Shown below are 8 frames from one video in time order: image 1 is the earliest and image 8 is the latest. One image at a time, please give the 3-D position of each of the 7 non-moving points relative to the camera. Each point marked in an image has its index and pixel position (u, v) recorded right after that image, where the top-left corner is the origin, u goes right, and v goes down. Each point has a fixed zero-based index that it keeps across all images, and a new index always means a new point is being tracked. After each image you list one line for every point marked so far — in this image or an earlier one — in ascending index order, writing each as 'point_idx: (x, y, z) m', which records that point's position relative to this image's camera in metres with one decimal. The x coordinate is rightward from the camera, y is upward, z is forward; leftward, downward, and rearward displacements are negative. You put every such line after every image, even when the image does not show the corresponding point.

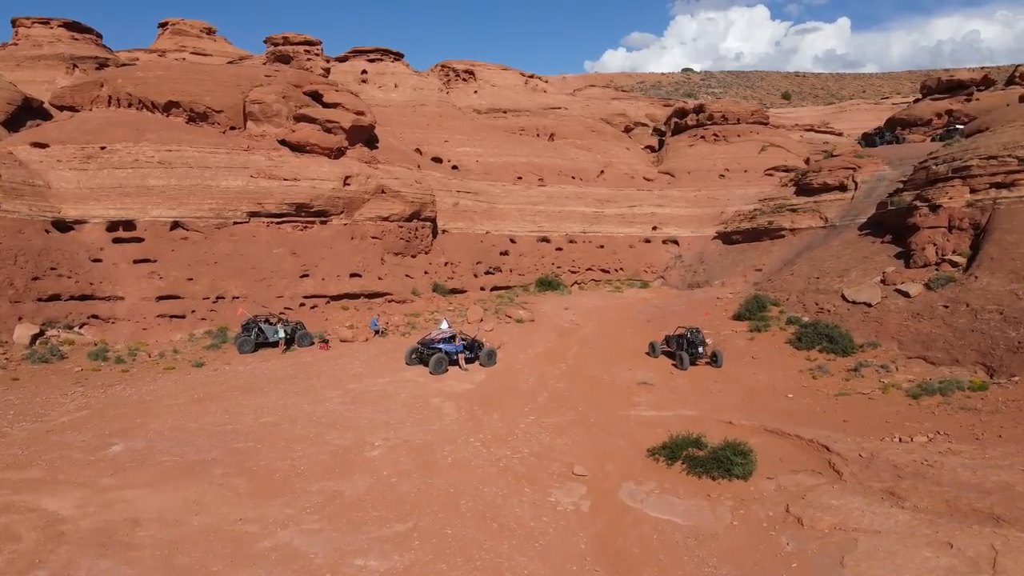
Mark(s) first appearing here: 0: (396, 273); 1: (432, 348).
0: (-3.9, +0.5, +19.6) m
1: (-1.8, -1.4, +13.1) m
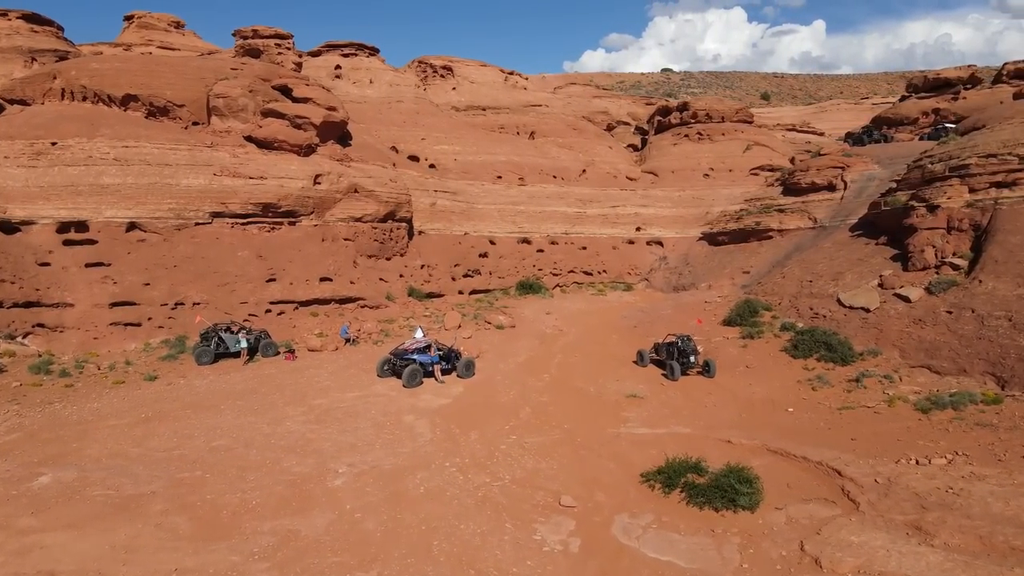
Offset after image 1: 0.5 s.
0: (-4.5, +0.4, +18.6) m
1: (-2.2, -1.5, +12.1) m
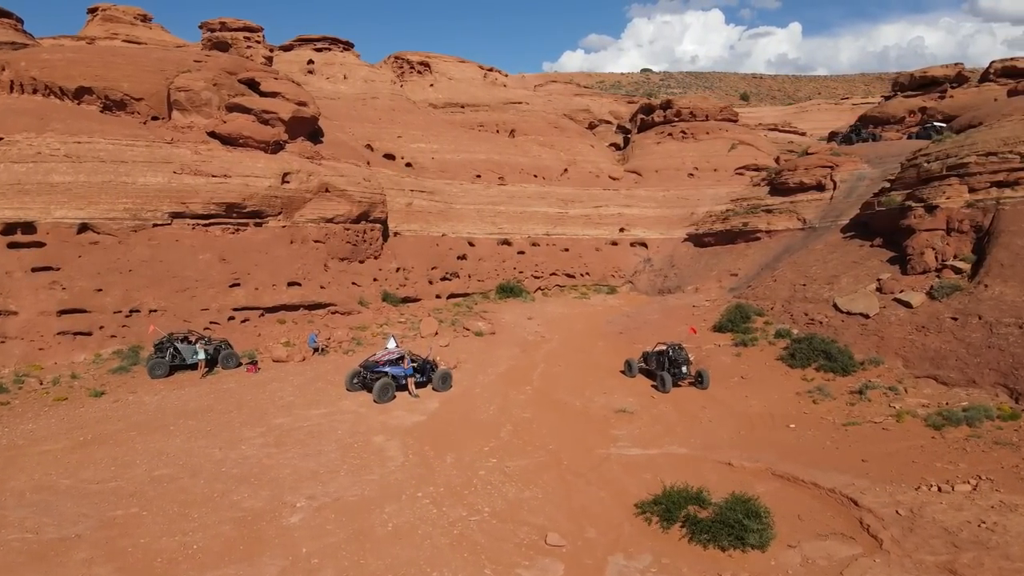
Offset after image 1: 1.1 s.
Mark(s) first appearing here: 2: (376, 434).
0: (-5.1, +0.2, +17.6) m
1: (-2.6, -1.6, +11.2) m
2: (-2.2, -2.4, +9.5) m
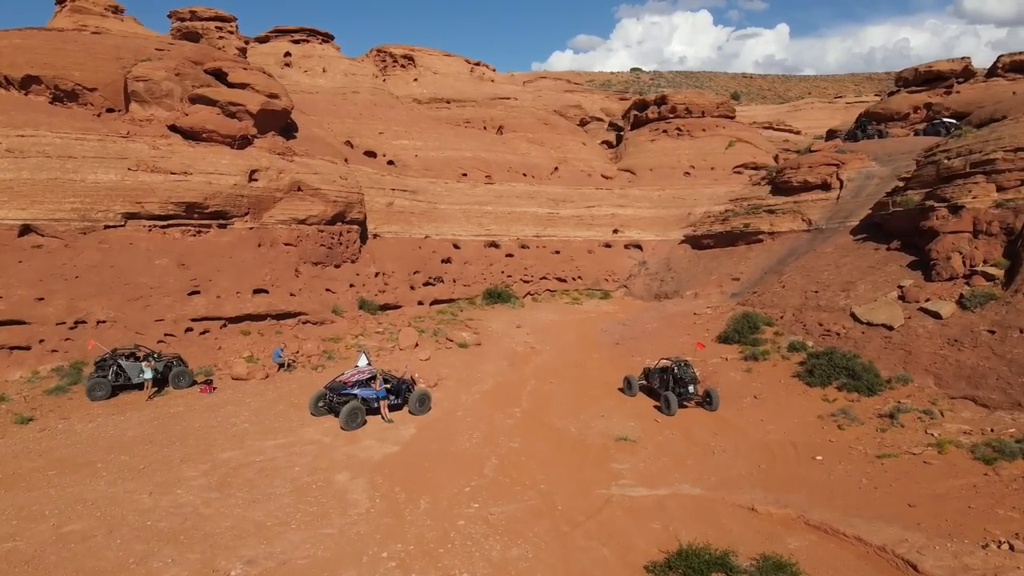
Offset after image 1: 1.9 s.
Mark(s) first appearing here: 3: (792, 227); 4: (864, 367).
0: (-5.4, 0.0, +16.2) m
1: (-2.8, -1.8, +9.9) m
2: (-2.4, -2.6, +8.2) m
3: (+9.1, +2.0, +19.2) m
4: (+6.3, -1.4, +10.5) m
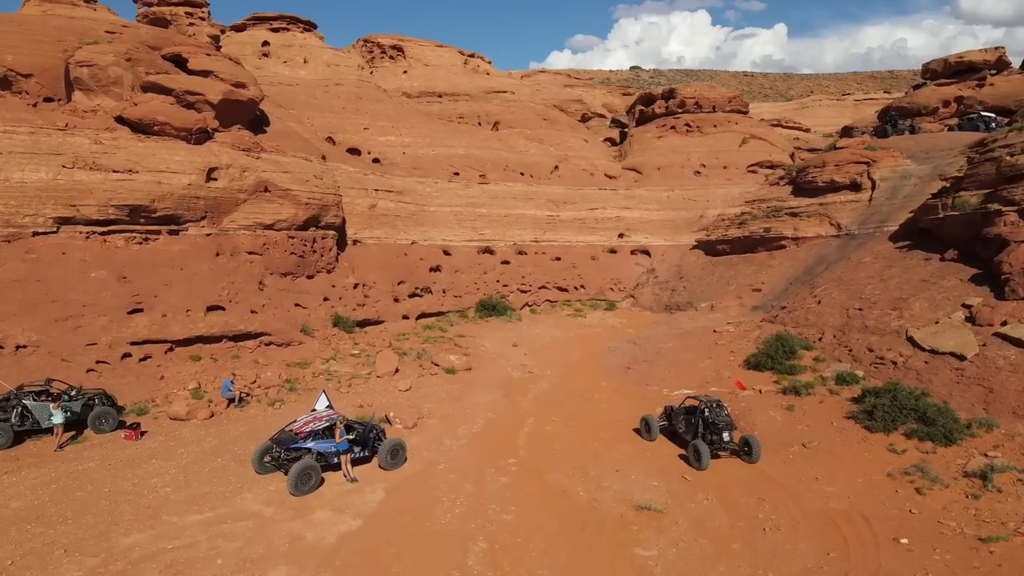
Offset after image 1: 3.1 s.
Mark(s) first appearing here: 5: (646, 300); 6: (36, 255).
0: (-5.5, -0.3, +14.2) m
1: (-2.9, -2.2, +7.9) m
2: (-2.5, -2.9, +6.2) m
3: (+9.0, +1.7, +17.2) m
4: (+6.2, -1.8, +8.6) m
5: (+4.5, -0.4, +19.8) m
6: (-9.8, +0.7, +12.0) m
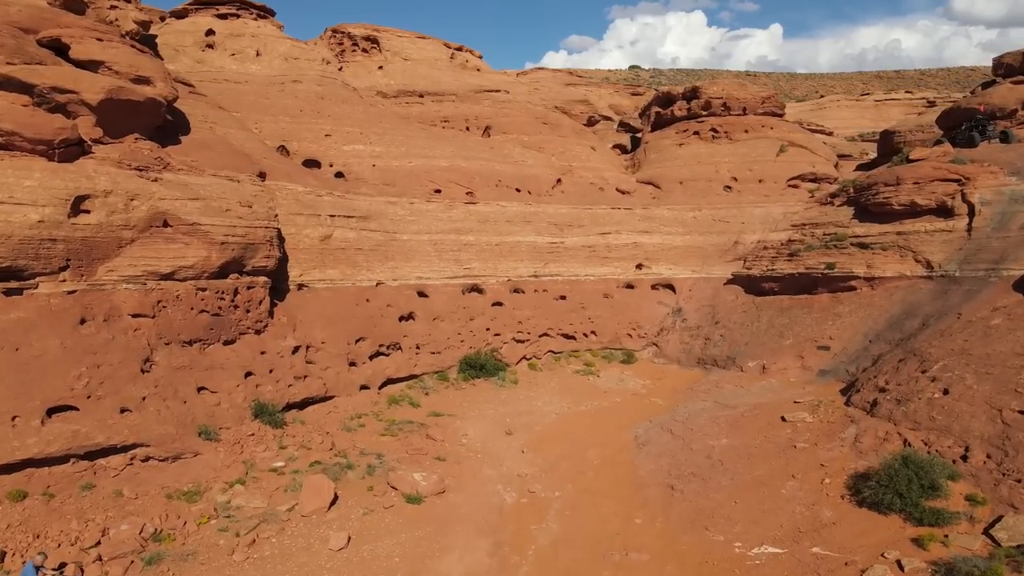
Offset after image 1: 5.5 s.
0: (-5.7, -1.7, +10.1) m
1: (-3.0, -3.5, +3.8) m
2: (-2.5, -4.2, +2.1) m
3: (+8.8, +0.4, +13.2) m
4: (+6.1, -3.0, +4.5) m
5: (+4.4, -1.7, +15.8) m
6: (-9.9, -0.7, +7.8) m
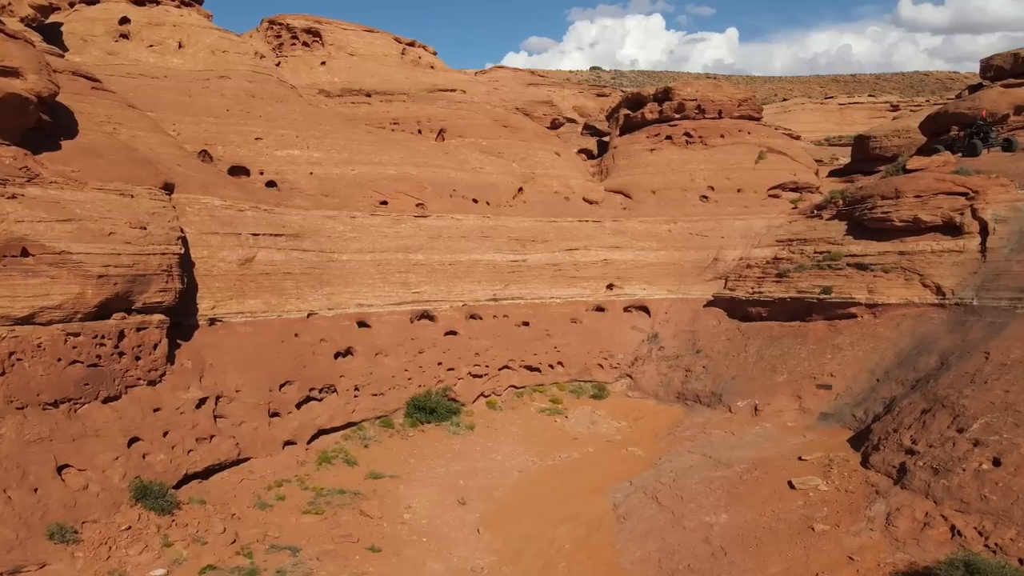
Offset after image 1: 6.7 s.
0: (-6.3, -2.3, +7.8) m
1: (-3.3, -4.1, +1.6) m
2: (-2.7, -4.8, 0.0) m
3: (+7.9, -0.2, +11.7) m
4: (+5.8, -3.6, +2.9) m
5: (+3.4, -2.3, +14.1) m
6: (-10.4, -1.4, +5.3) m
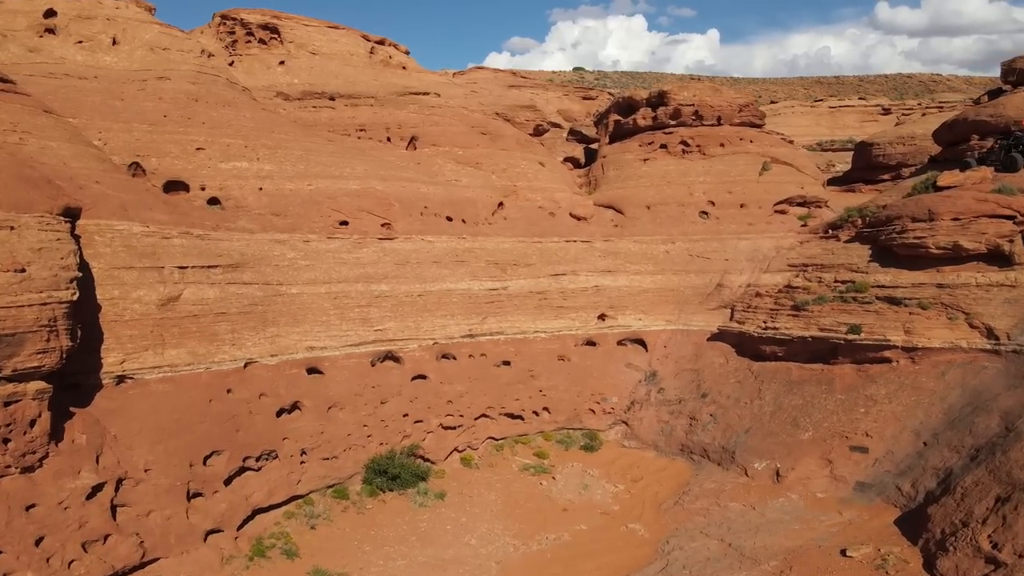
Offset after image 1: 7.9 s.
0: (-6.6, -3.1, +5.7) m
1: (-3.4, -4.9, -0.4) m
2: (-2.7, -5.6, -2.0) m
3: (+7.5, -0.9, +10.0) m
4: (+5.6, -4.3, +1.1) m
5: (+2.9, -3.0, +12.2) m
6: (-10.6, -2.2, +3.1) m
